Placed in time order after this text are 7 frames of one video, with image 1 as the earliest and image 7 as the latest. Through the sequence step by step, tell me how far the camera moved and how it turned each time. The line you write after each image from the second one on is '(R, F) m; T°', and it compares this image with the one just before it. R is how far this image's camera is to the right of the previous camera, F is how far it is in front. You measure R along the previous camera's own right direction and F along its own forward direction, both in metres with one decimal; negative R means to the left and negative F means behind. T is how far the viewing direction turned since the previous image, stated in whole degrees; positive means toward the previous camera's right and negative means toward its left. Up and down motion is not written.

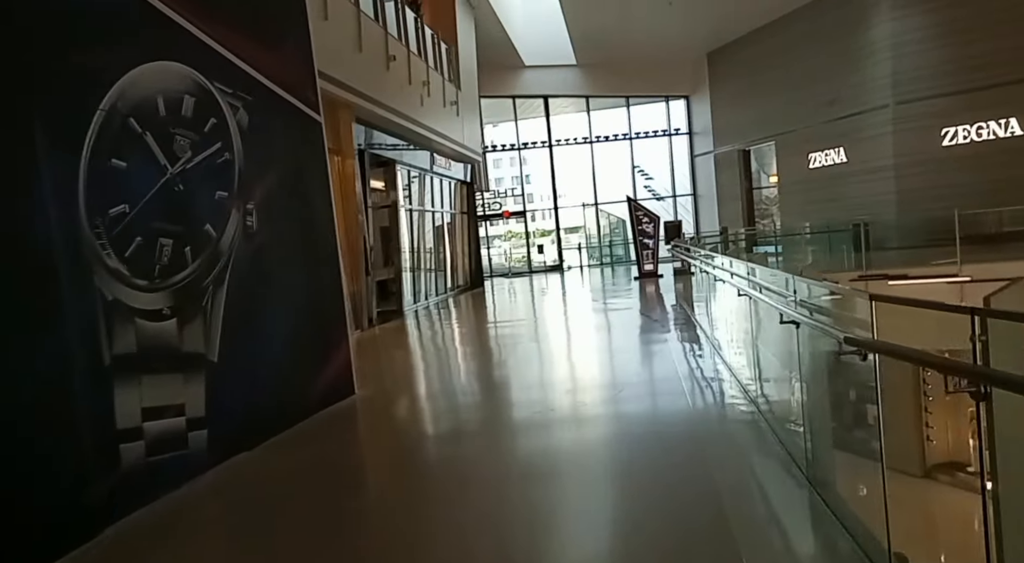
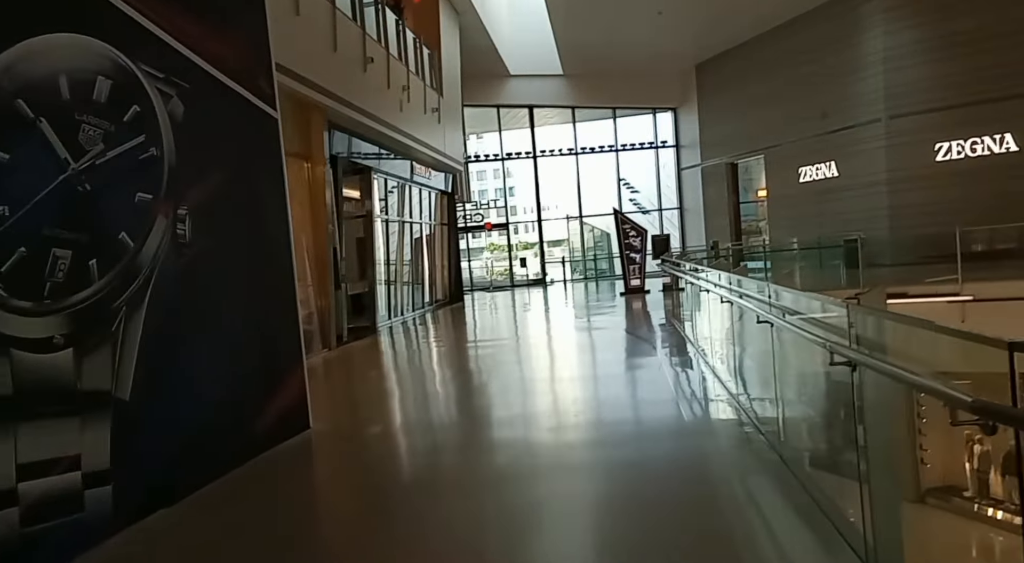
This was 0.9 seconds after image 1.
(0.0, +0.6) m; +1°
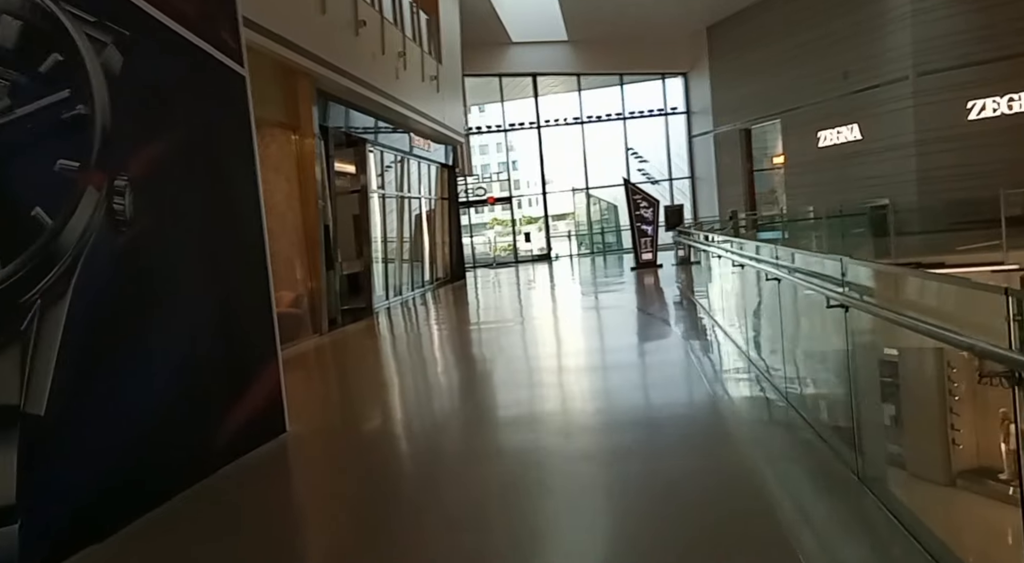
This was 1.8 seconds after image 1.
(0.0, +0.6) m; 0°
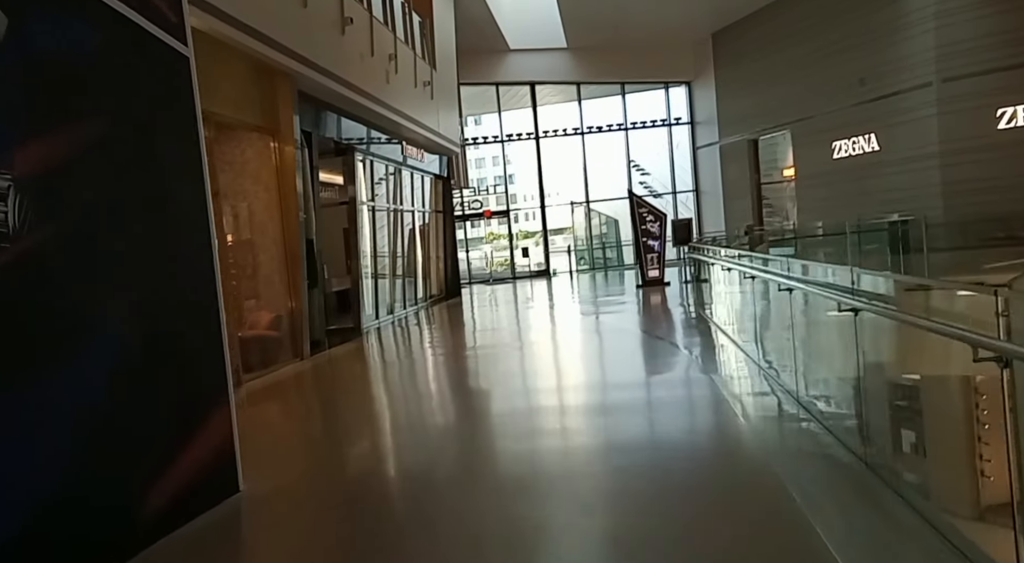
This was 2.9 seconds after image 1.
(0.0, +0.8) m; 0°
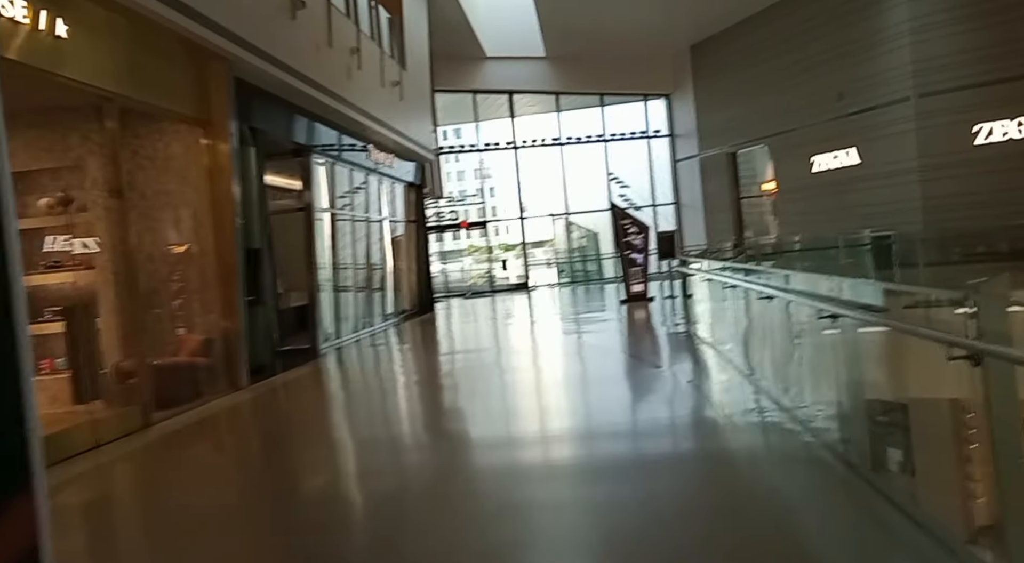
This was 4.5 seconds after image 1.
(+0.1, +0.7) m; +1°
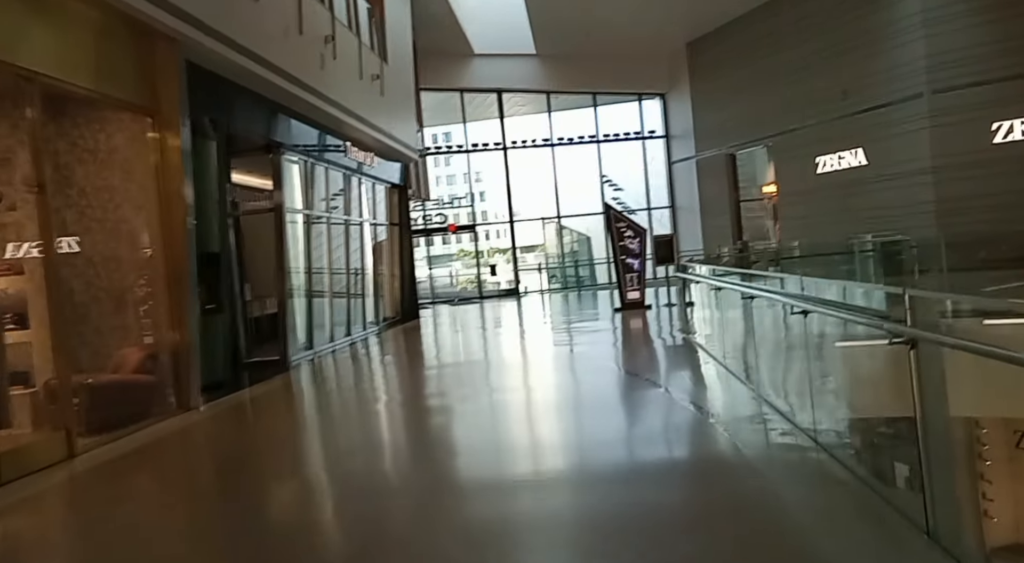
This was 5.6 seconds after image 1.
(+0.1, +0.6) m; +1°
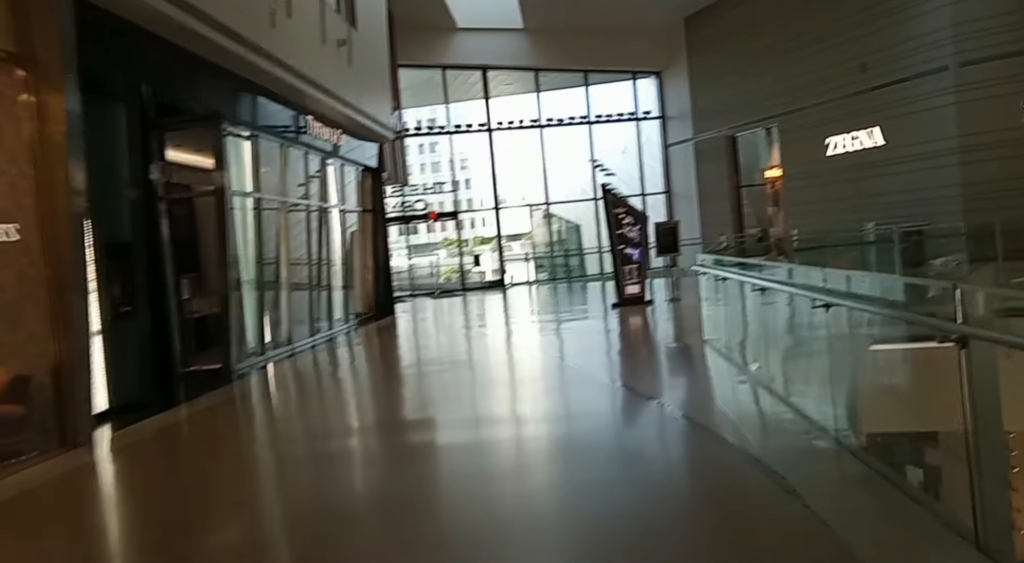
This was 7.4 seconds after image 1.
(0.0, +1.2) m; +1°
